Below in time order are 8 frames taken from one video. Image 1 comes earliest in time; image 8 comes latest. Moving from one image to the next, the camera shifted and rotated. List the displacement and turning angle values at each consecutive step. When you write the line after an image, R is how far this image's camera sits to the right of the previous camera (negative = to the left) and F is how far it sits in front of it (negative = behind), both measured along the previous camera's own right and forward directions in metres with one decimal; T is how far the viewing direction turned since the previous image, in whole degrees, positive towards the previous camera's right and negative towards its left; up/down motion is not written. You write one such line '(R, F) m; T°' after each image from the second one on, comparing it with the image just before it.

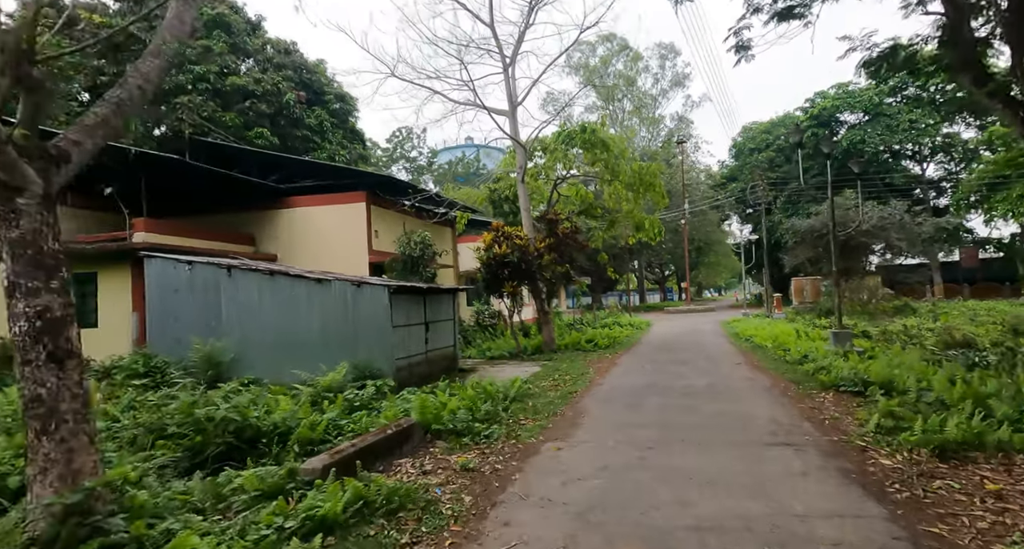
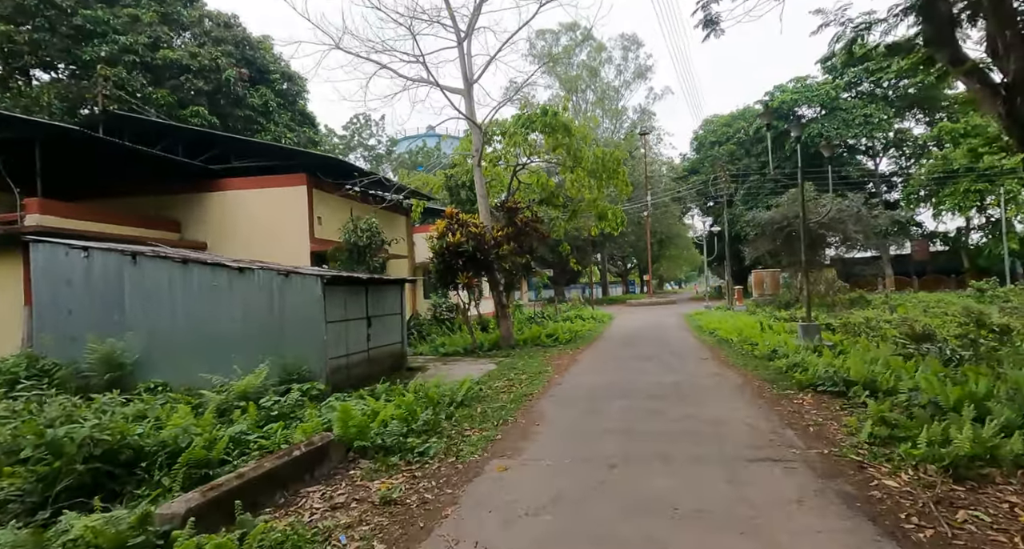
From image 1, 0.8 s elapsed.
(+0.2, +0.9) m; +4°
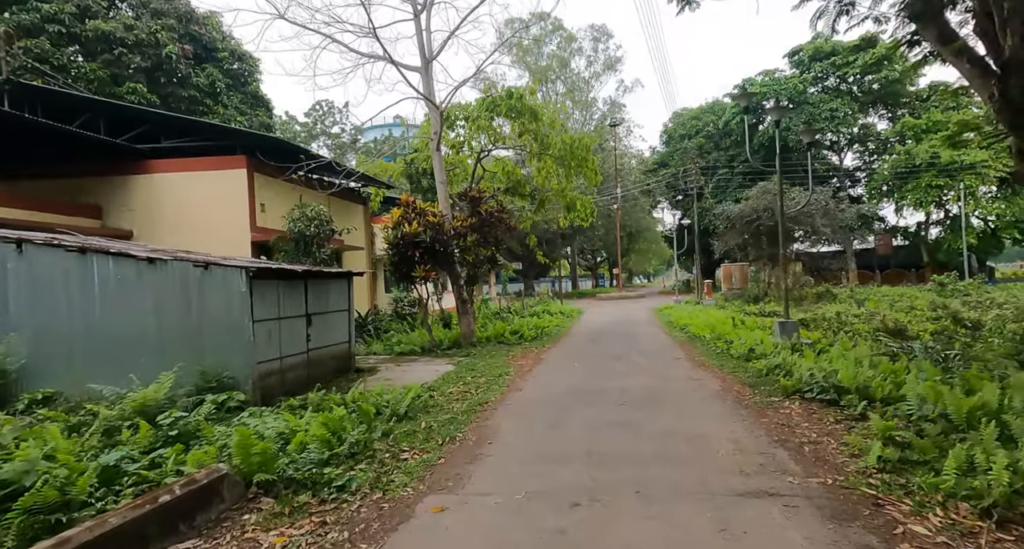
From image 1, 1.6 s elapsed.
(+0.2, +0.9) m; +3°
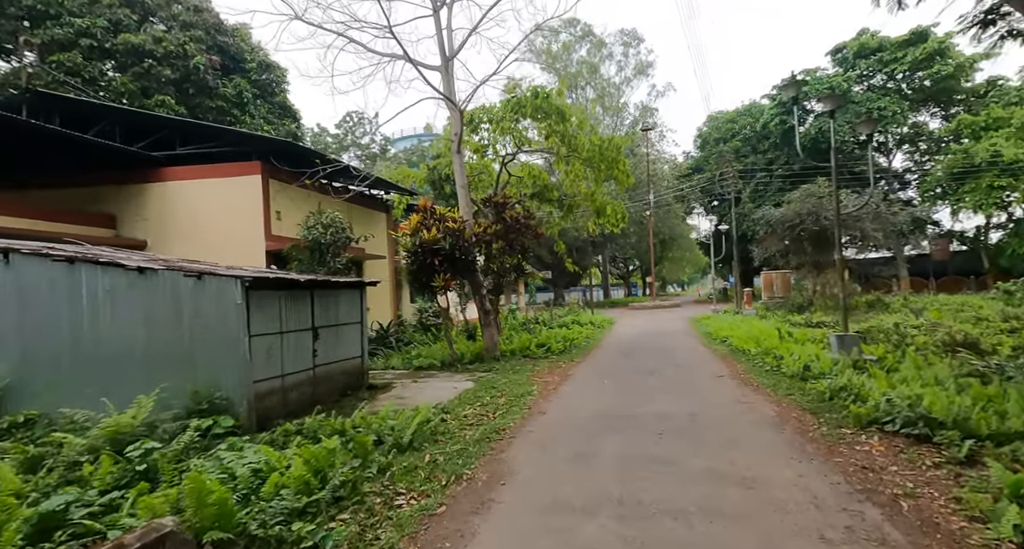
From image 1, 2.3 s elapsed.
(+0.1, +0.8) m; -3°
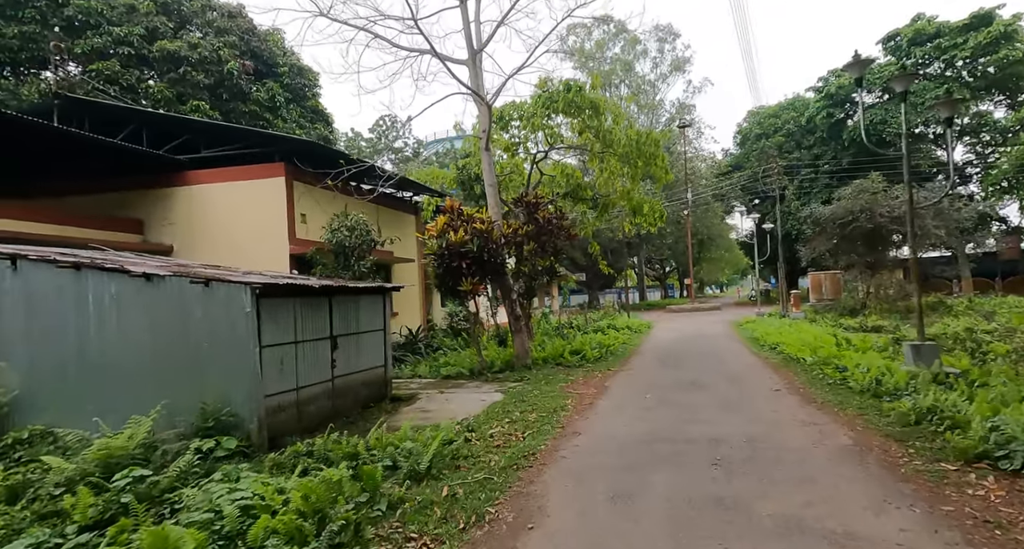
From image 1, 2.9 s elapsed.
(0.0, +0.7) m; -3°
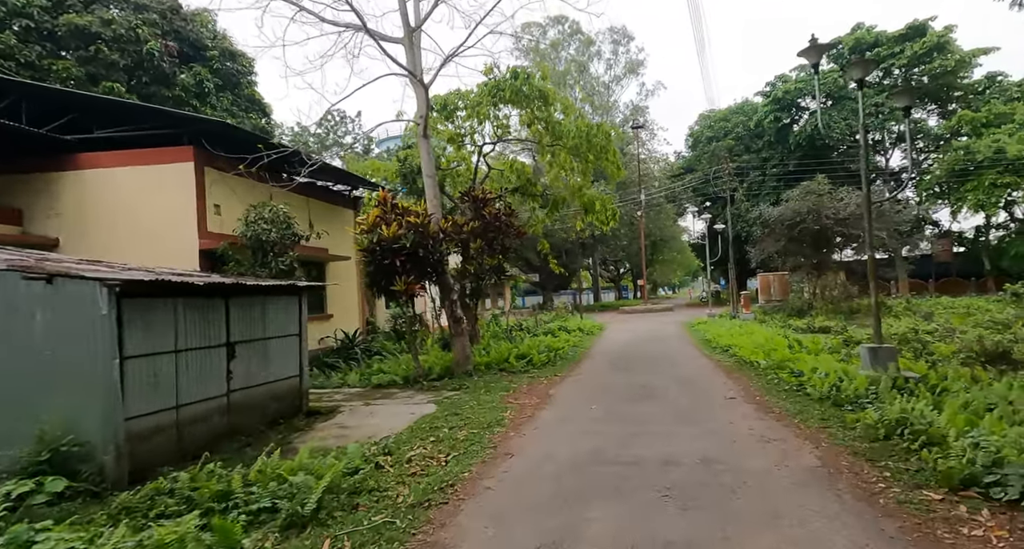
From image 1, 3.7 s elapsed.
(+0.3, +0.8) m; +4°
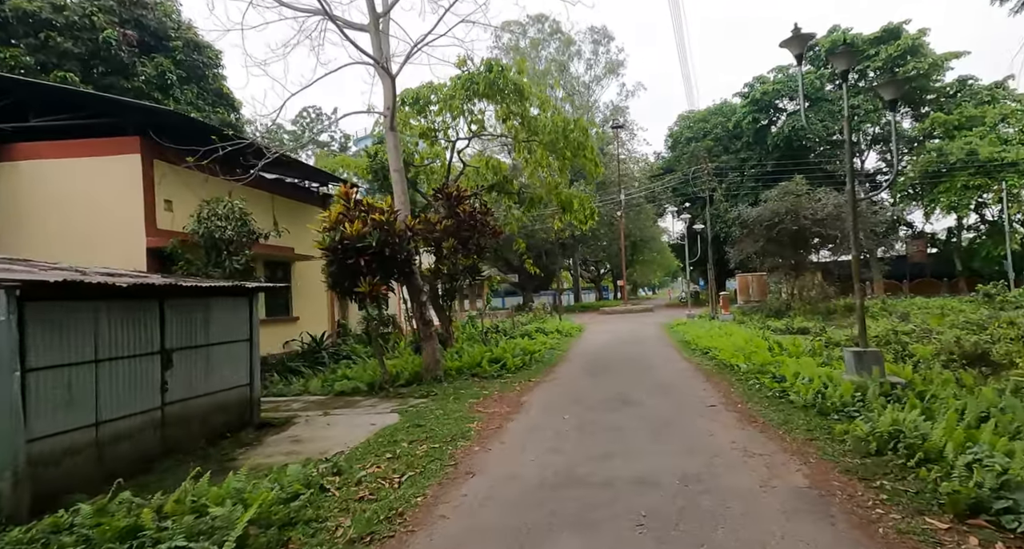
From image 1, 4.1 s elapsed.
(+0.2, +0.5) m; +2°
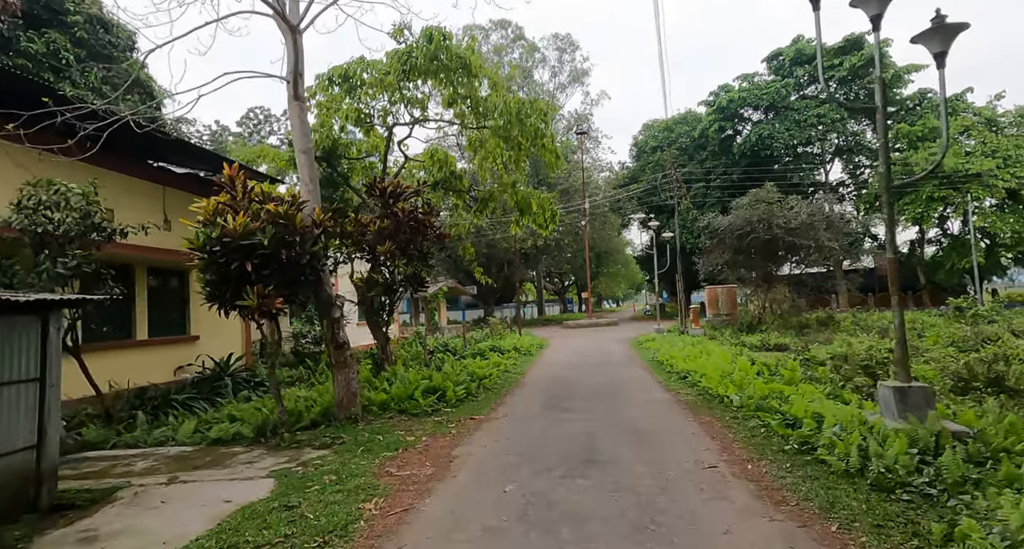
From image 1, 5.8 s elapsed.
(+0.4, +2.0) m; +4°
